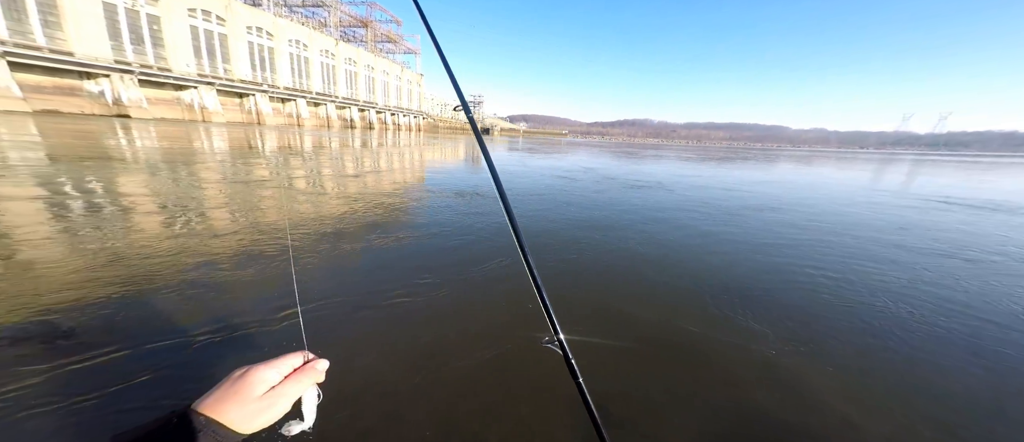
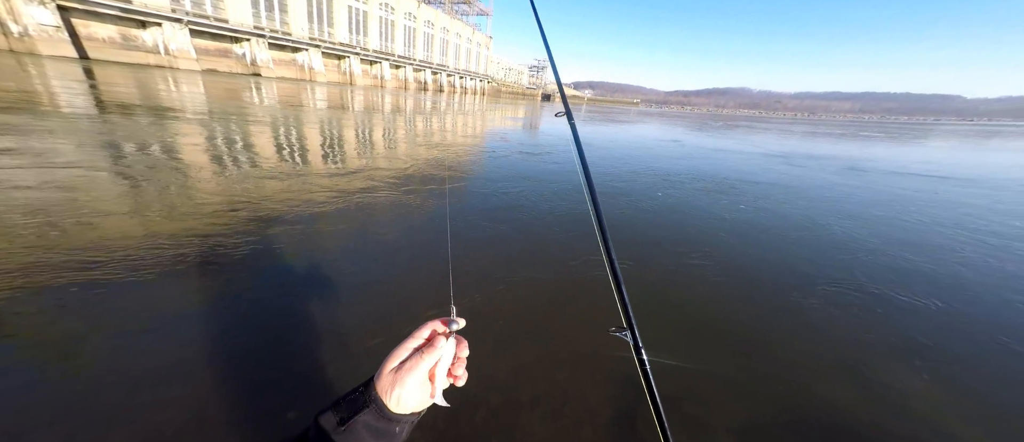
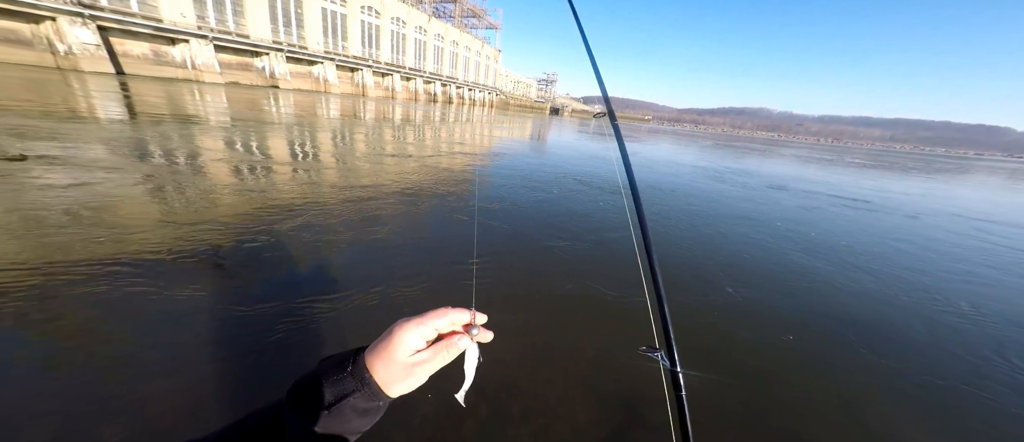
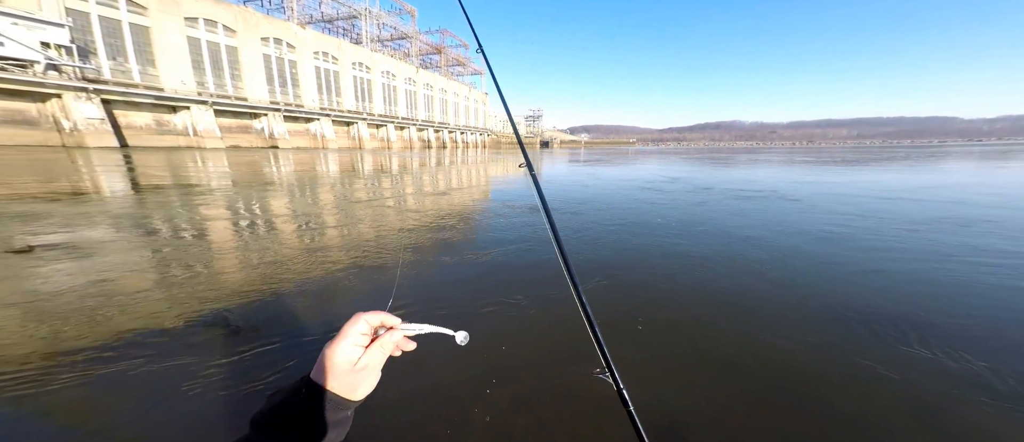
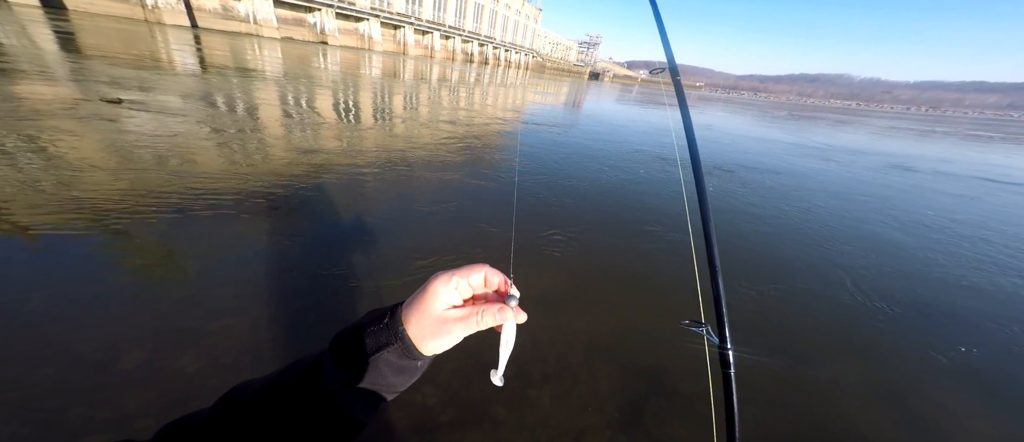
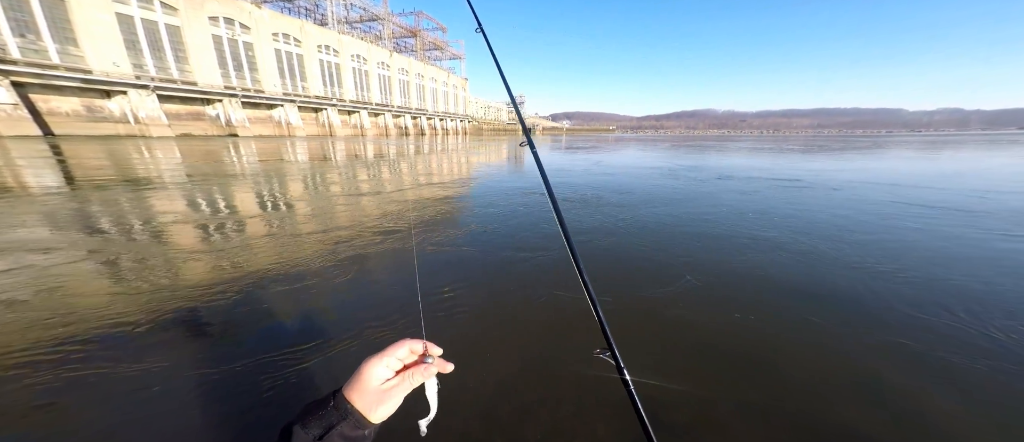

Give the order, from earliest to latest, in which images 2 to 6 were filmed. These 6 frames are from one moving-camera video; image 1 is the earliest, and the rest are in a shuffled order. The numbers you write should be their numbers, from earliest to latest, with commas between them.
4, 6, 3, 5, 2
